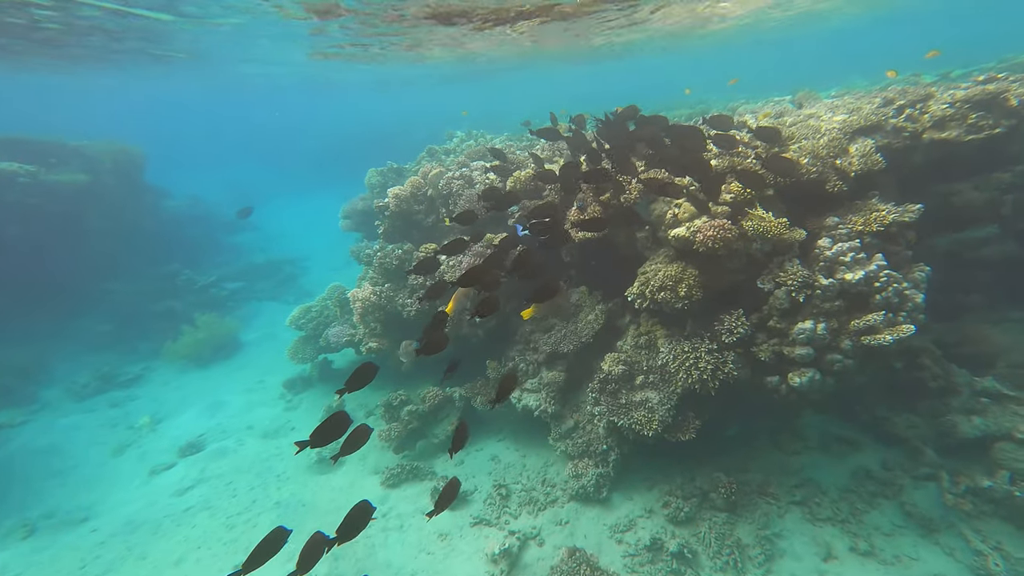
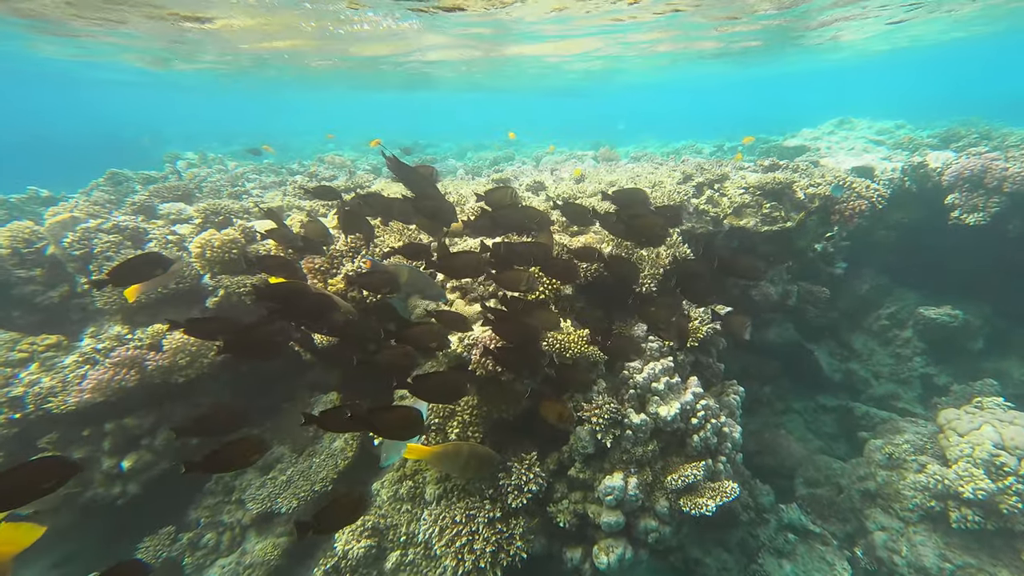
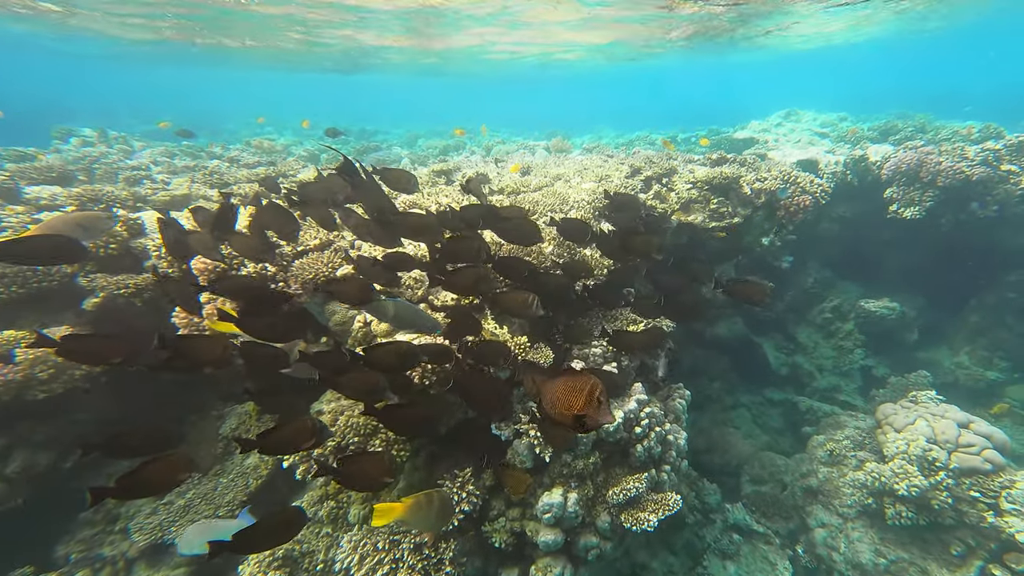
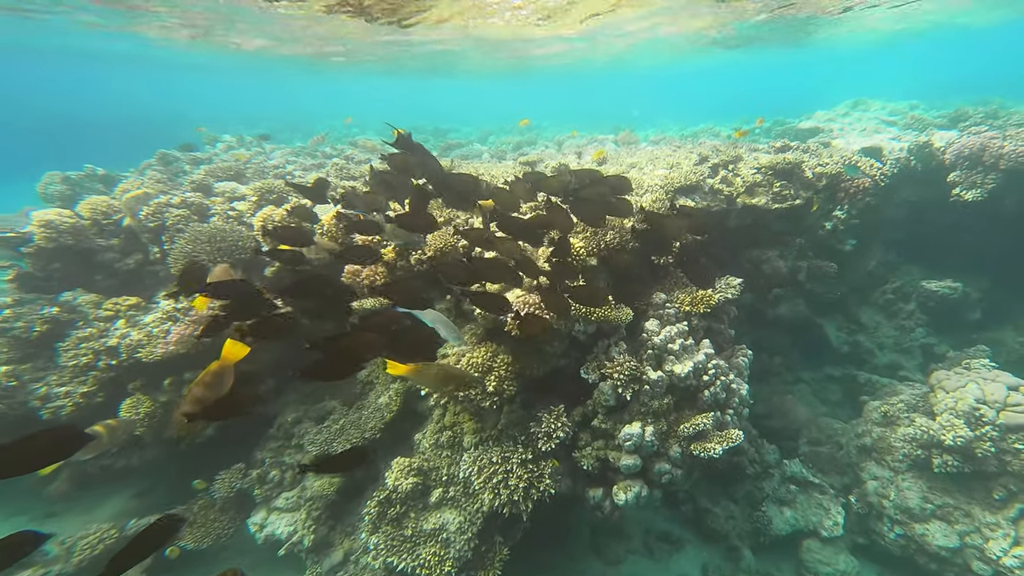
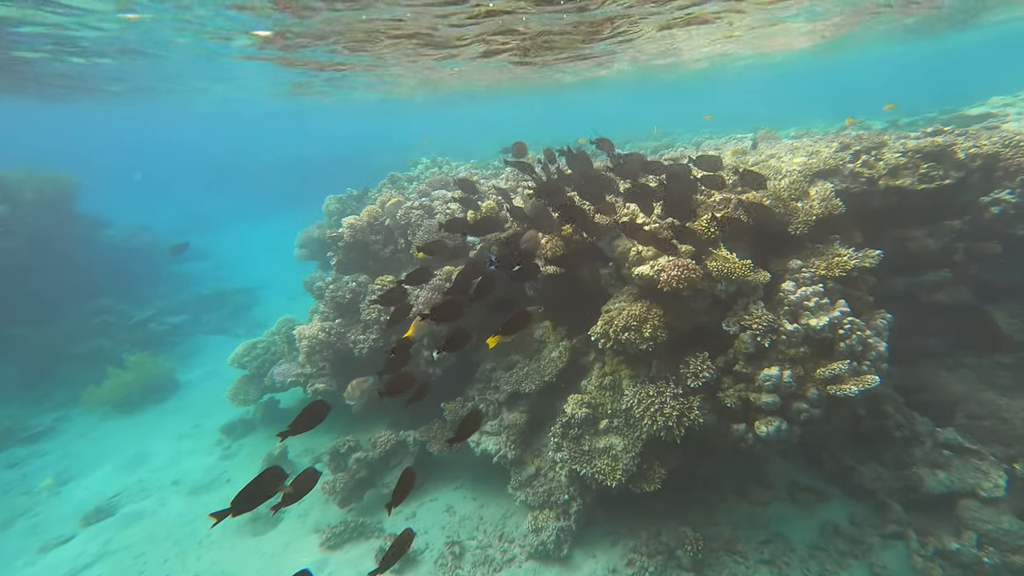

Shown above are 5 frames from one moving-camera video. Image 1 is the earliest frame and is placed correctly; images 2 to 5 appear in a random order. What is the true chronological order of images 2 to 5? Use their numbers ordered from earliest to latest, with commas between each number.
5, 4, 2, 3
